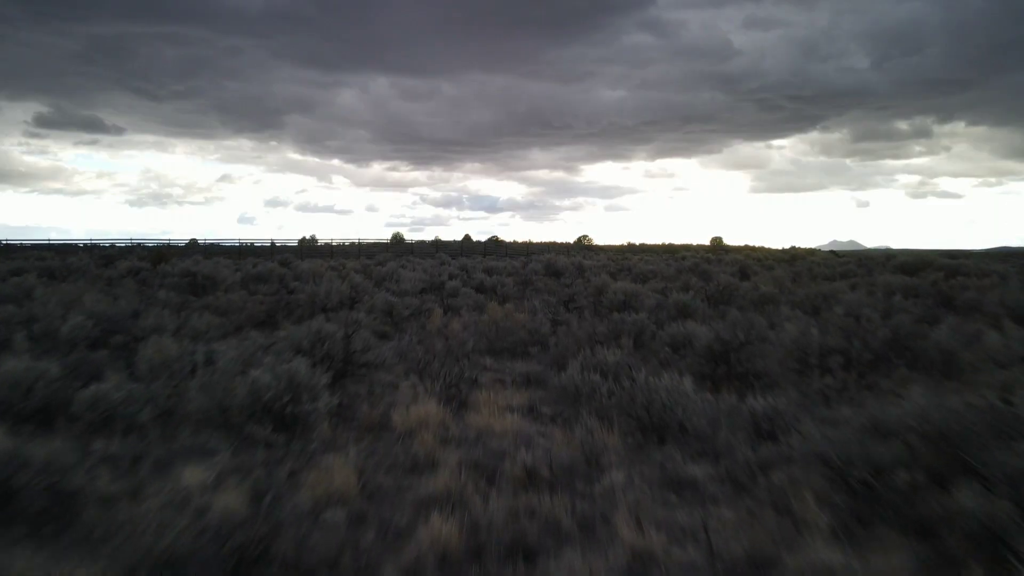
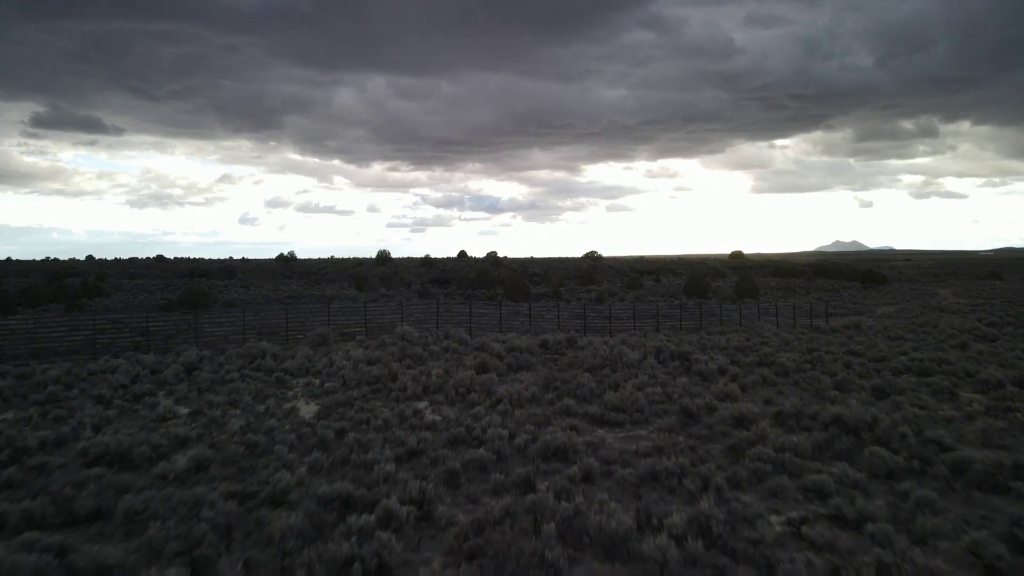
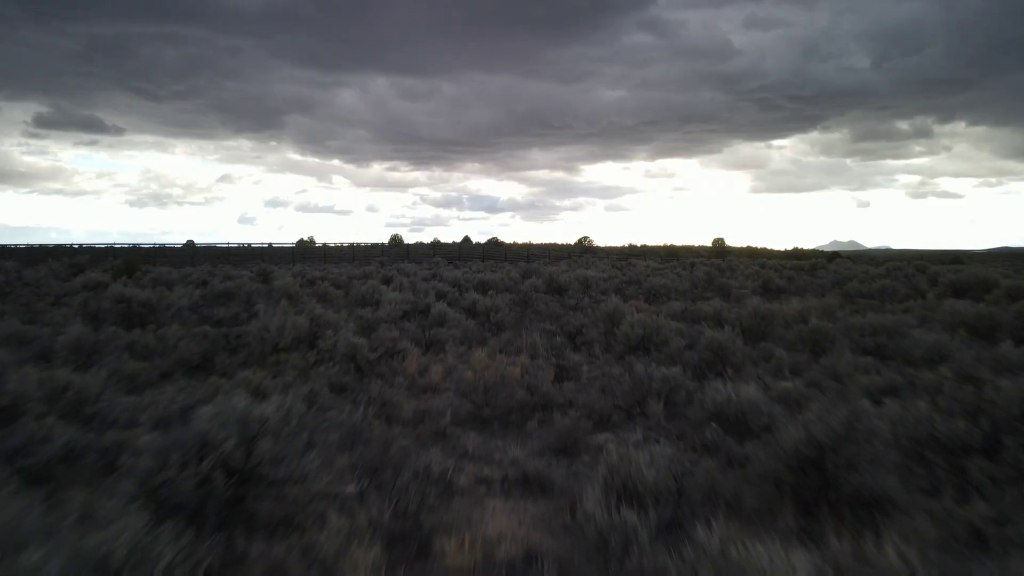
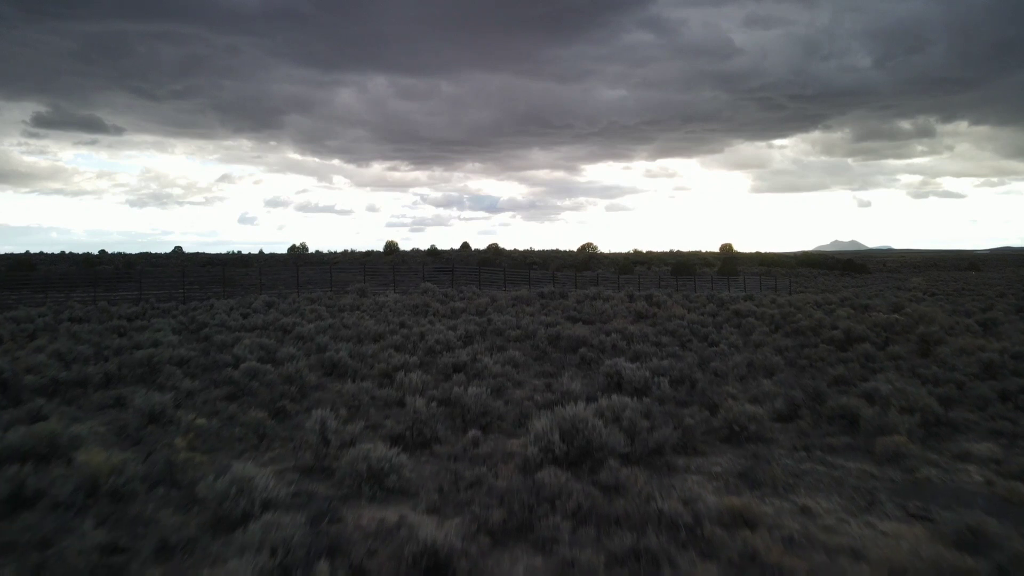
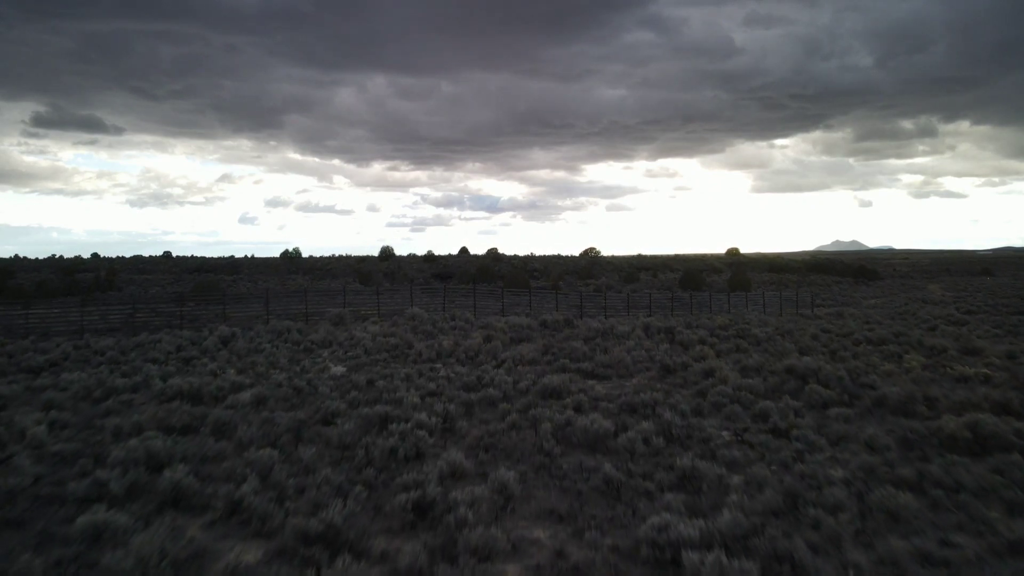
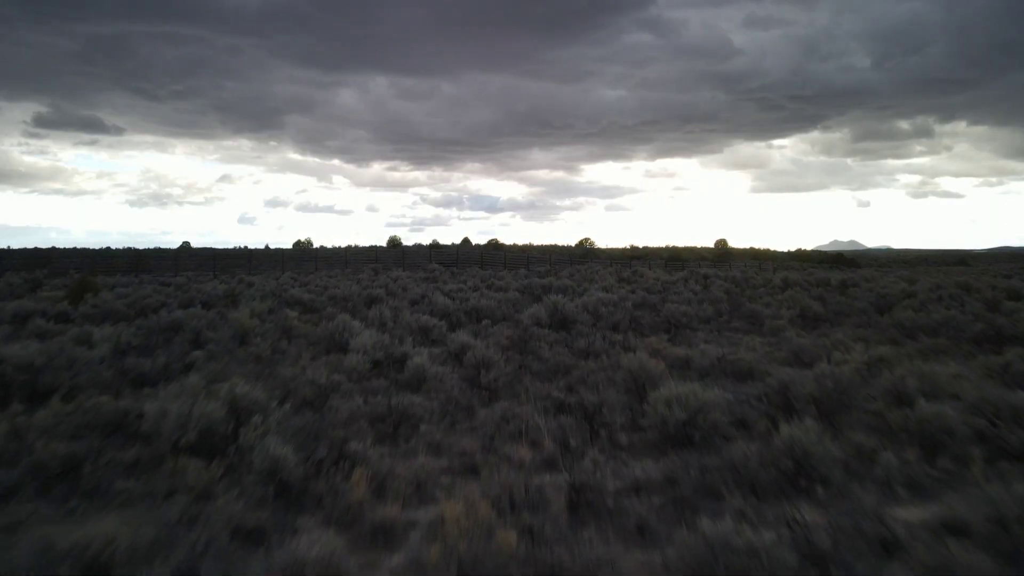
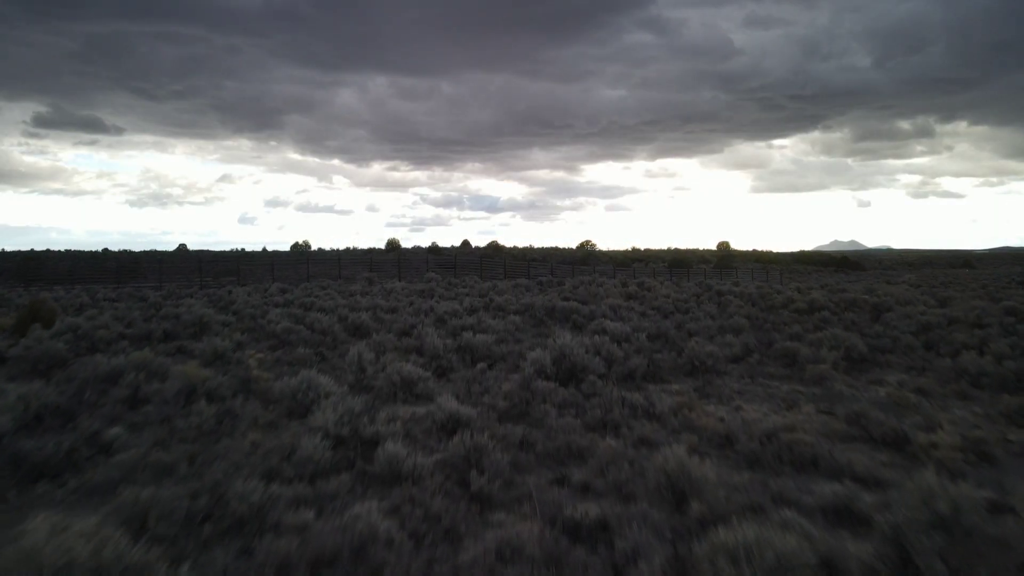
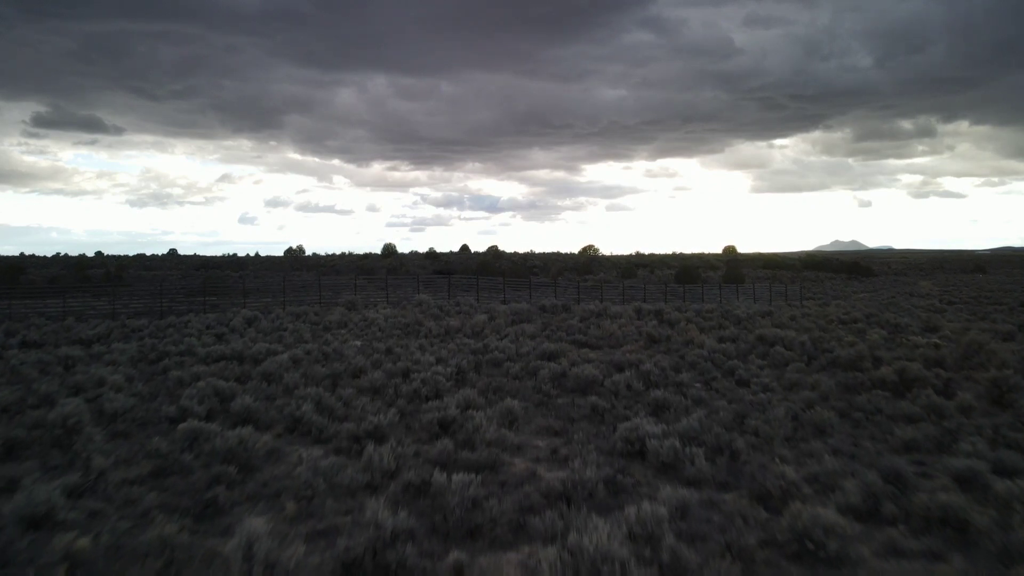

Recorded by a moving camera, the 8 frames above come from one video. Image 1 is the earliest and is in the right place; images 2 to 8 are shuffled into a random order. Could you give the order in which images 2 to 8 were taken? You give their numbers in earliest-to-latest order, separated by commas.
3, 6, 7, 4, 8, 5, 2
